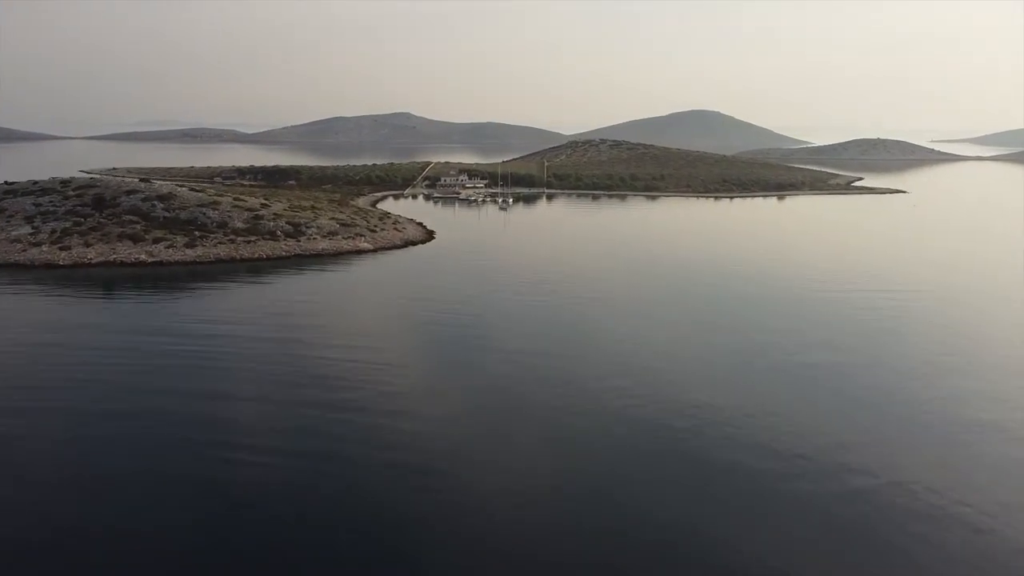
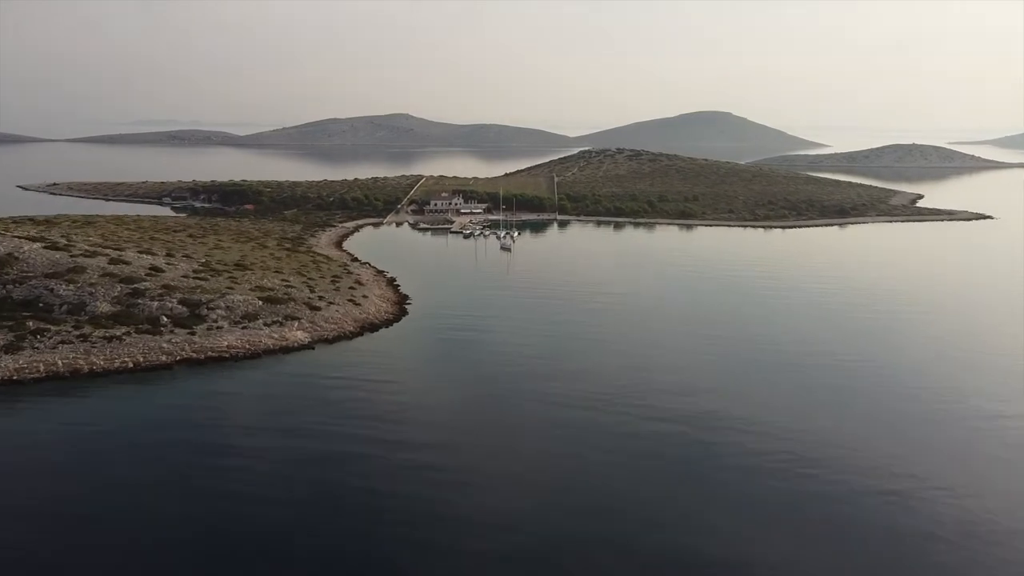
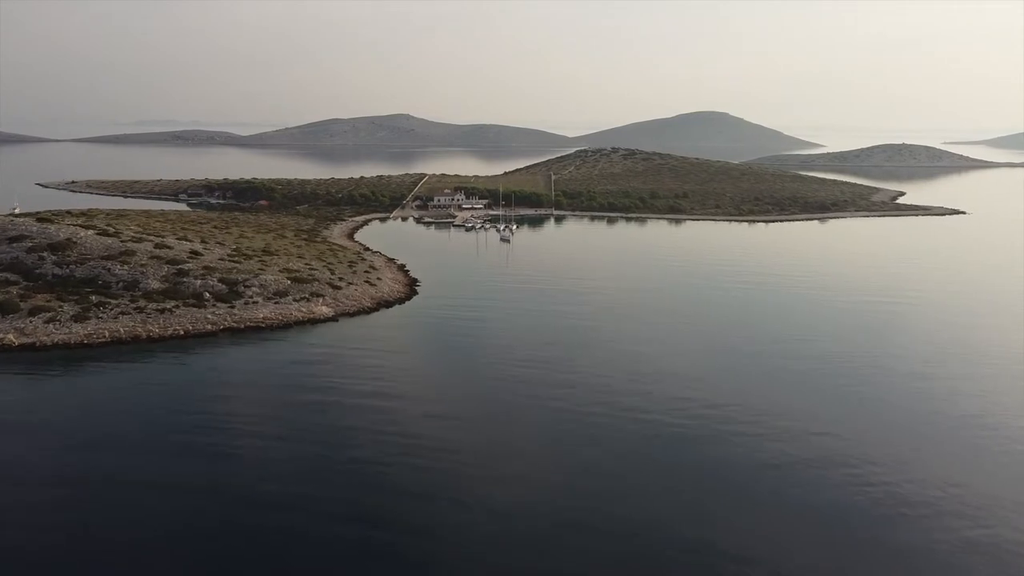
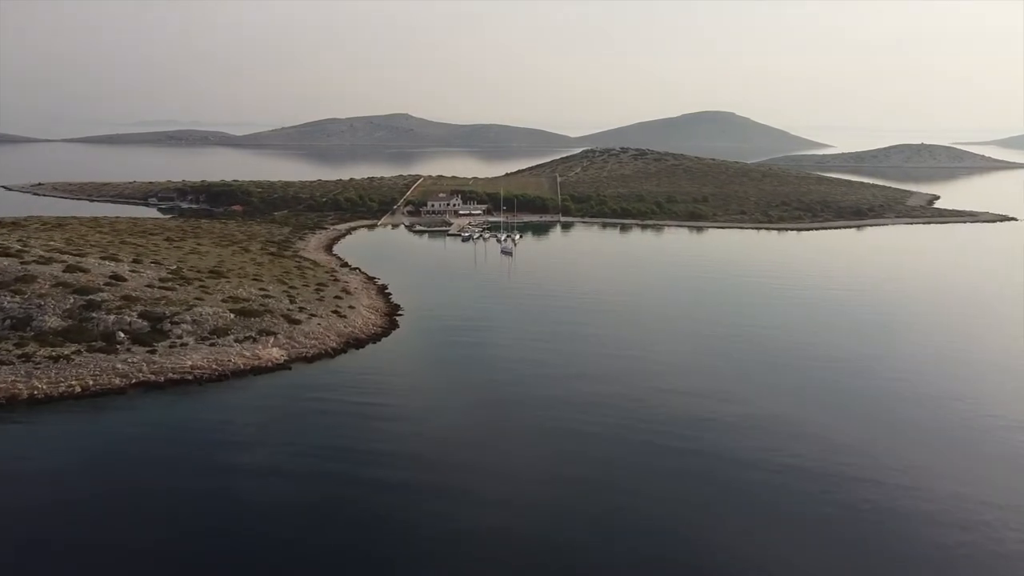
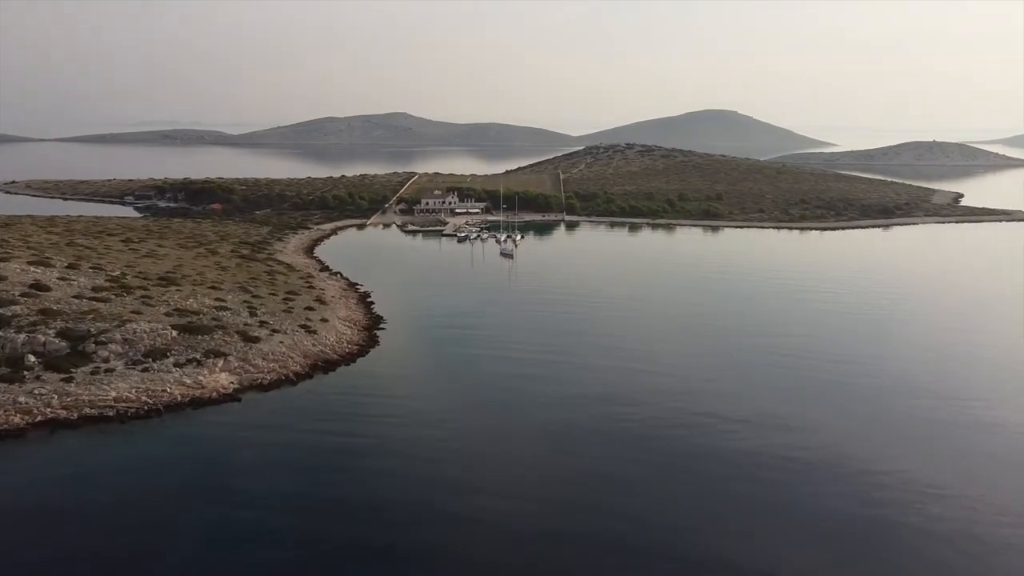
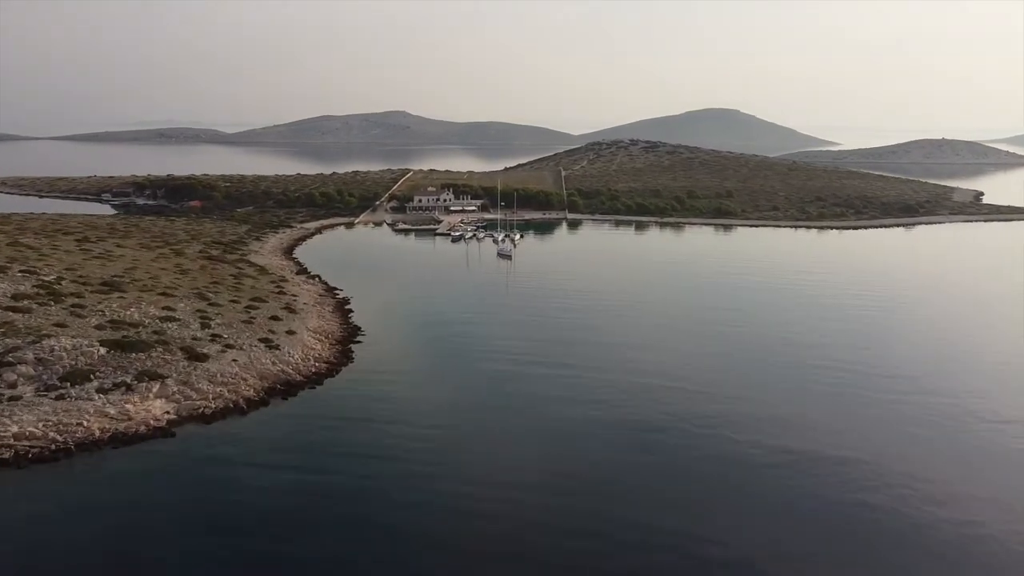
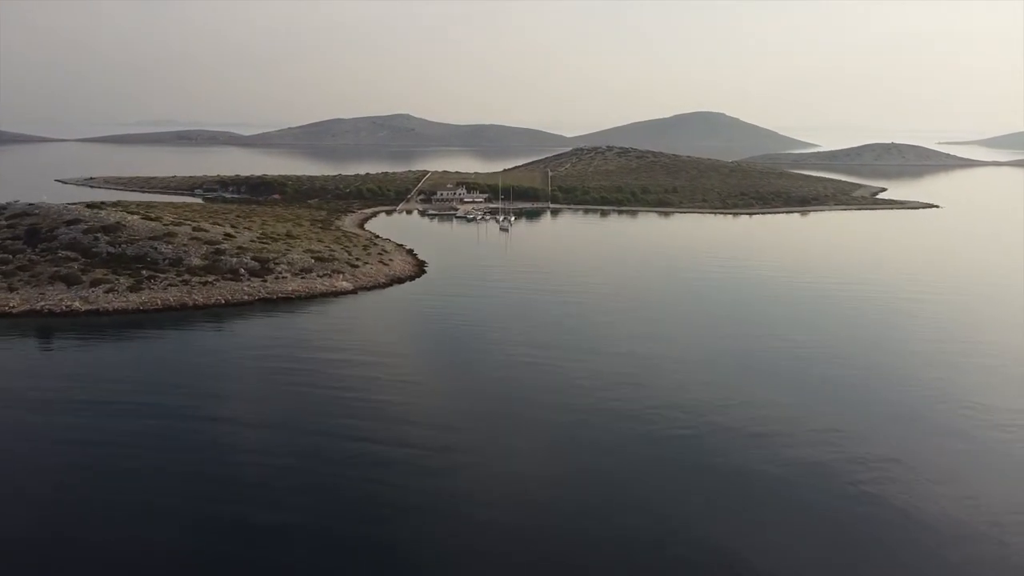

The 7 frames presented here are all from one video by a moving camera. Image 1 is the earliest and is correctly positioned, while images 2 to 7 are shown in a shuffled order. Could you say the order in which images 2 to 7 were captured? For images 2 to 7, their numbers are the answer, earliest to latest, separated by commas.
7, 3, 2, 4, 5, 6
